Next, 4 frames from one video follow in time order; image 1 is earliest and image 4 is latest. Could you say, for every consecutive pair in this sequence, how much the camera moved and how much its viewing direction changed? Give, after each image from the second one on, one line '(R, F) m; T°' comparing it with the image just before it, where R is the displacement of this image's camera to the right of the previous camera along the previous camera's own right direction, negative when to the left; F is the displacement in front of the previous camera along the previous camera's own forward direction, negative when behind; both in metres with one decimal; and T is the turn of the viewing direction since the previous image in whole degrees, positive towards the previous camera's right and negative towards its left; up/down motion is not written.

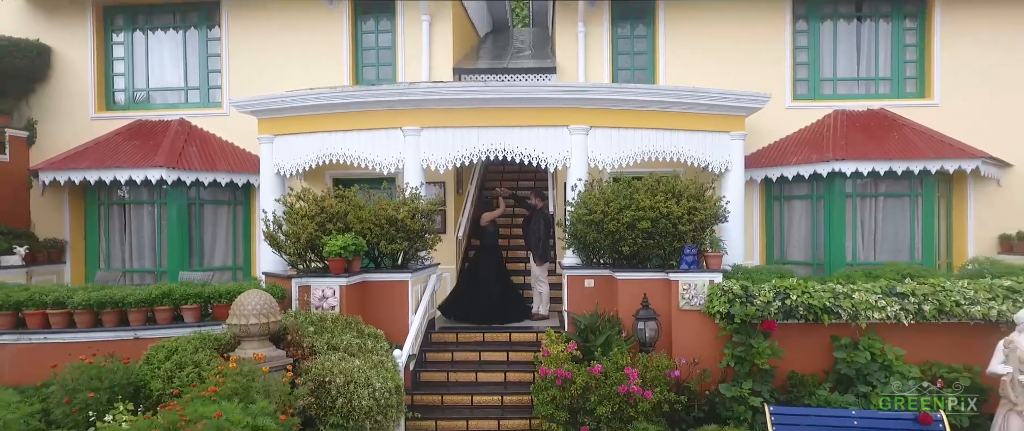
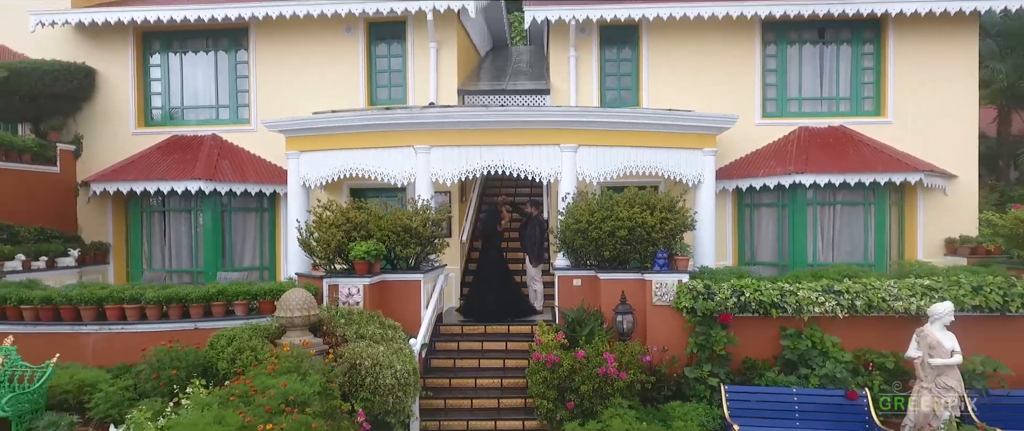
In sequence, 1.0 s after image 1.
(0.0, -1.5) m; 0°
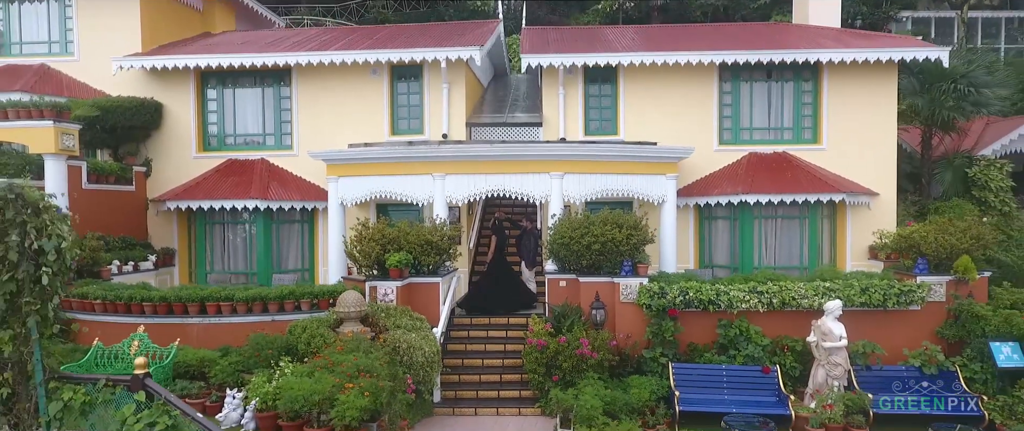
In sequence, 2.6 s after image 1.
(0.0, -2.9) m; 0°
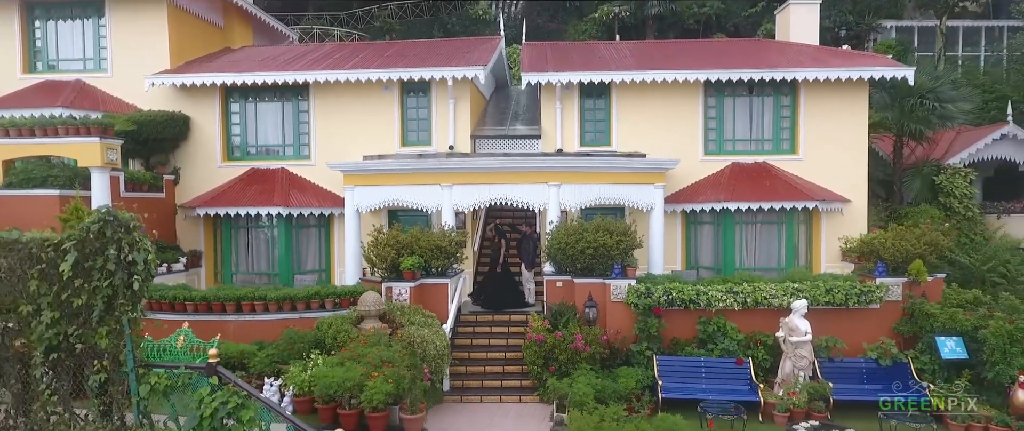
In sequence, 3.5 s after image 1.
(0.0, -1.4) m; 0°
